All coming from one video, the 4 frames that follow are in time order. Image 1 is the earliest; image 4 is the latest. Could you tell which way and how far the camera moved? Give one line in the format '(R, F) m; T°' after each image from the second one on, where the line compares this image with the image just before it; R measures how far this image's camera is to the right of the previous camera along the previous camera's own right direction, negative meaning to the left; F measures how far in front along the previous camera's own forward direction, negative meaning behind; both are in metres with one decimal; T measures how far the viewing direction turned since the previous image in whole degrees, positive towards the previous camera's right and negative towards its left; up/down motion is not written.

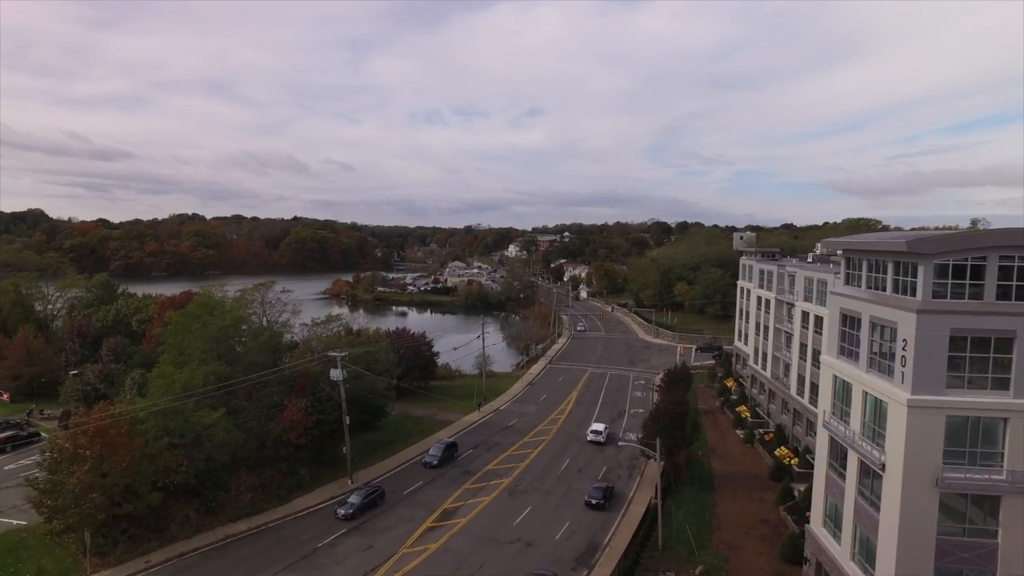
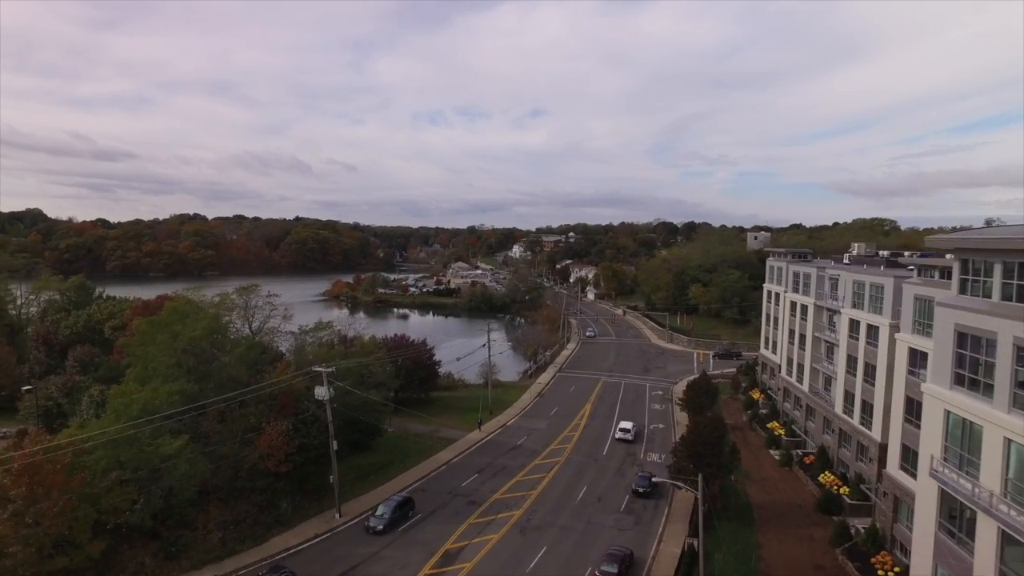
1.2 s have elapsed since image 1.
(-0.4, +3.7) m; 0°
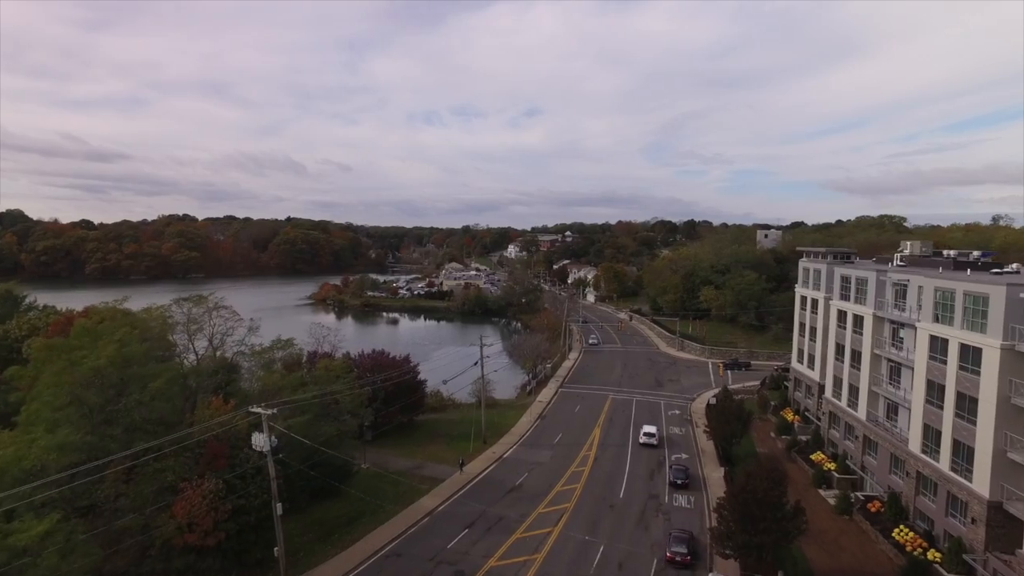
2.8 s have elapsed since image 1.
(-0.1, +5.9) m; 0°
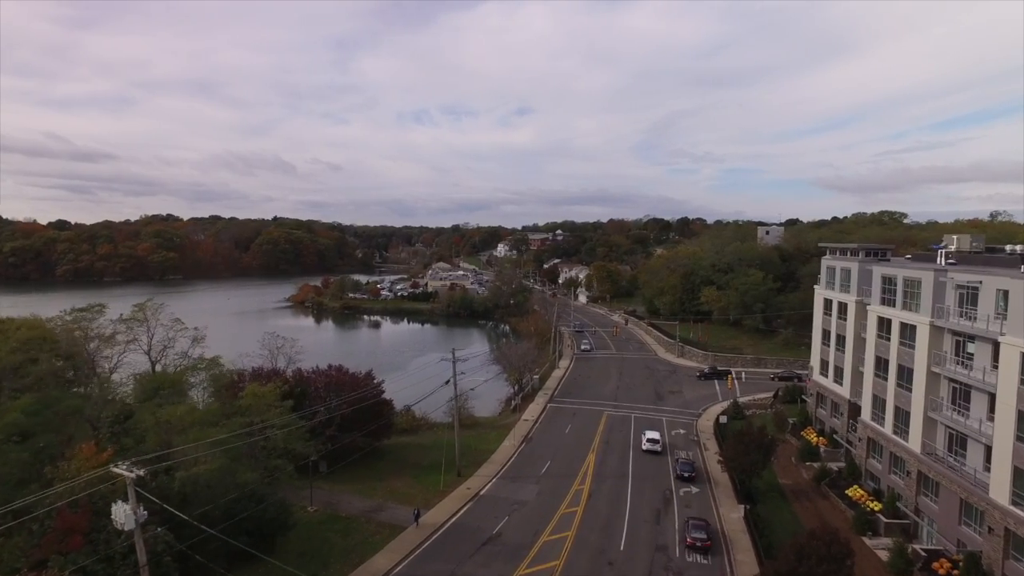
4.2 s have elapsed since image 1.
(+0.7, +5.4) m; +1°
